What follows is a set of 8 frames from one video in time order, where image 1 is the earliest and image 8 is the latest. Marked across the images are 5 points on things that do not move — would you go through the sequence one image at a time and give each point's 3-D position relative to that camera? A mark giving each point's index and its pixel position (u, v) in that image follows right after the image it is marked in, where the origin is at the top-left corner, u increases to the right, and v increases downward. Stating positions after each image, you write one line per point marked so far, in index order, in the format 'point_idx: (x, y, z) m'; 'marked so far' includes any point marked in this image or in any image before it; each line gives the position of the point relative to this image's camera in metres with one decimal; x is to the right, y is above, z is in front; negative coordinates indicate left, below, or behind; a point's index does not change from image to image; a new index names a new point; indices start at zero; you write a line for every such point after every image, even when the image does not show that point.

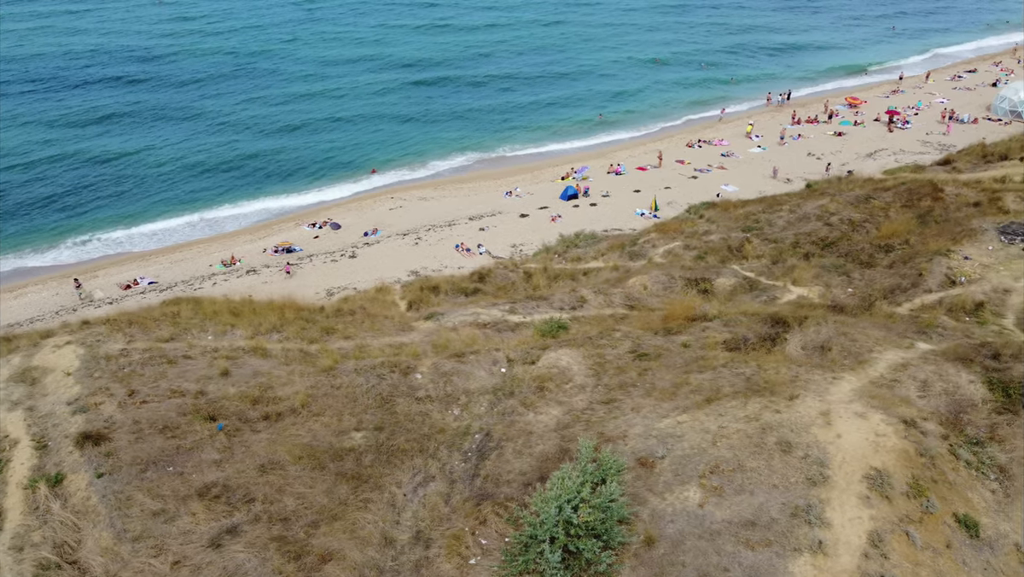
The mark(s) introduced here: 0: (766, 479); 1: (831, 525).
0: (+4.4, -3.3, +11.2) m
1: (+5.0, -3.7, +10.2) m
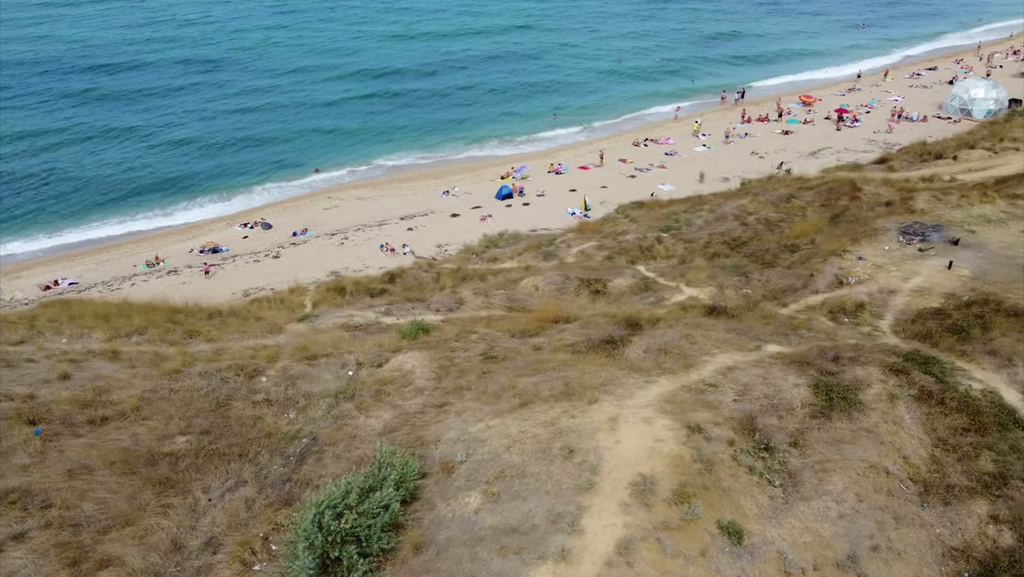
0: (+0.5, -3.4, +11.1) m
1: (+1.1, -3.8, +10.1) m
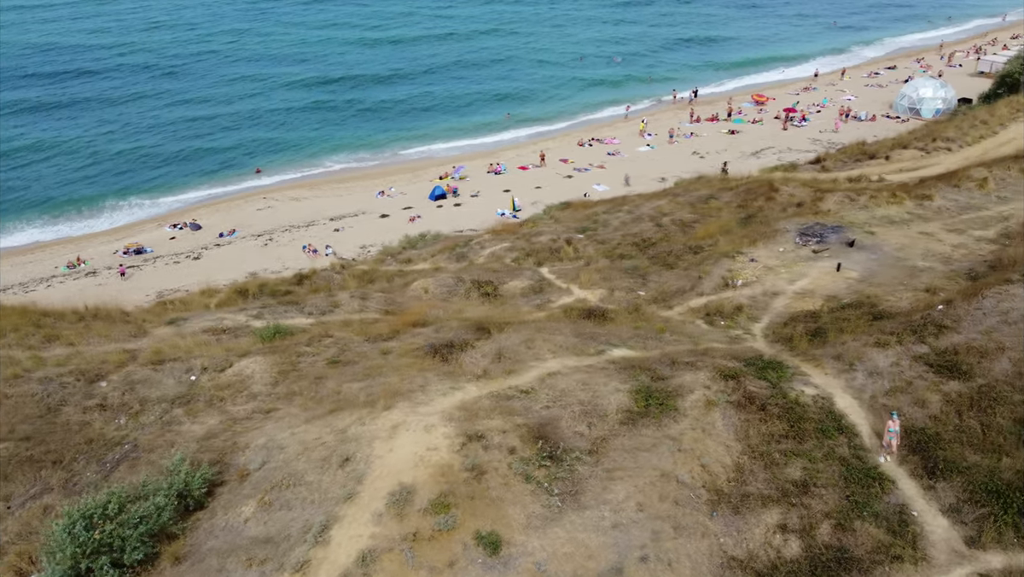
0: (-3.4, -3.5, +10.9) m
1: (-2.8, -3.9, +9.9) m
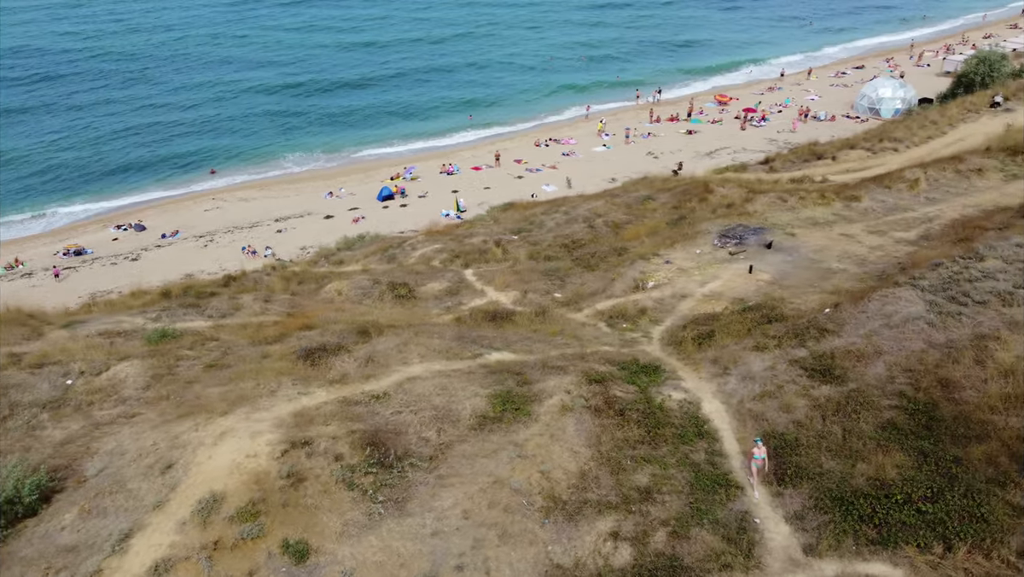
0: (-6.5, -3.6, +10.8) m
1: (-5.9, -4.0, +9.8) m
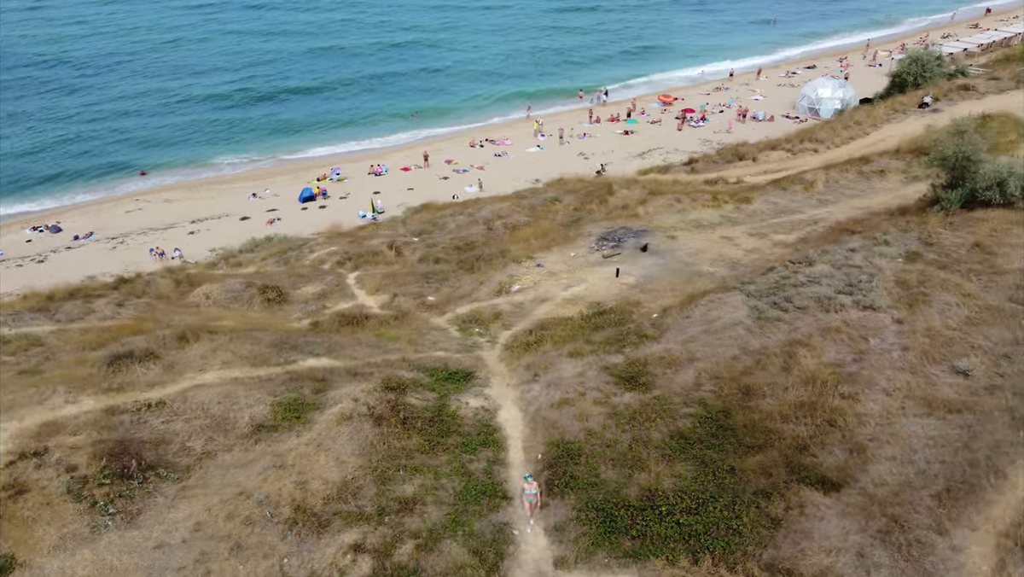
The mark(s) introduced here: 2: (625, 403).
0: (-10.9, -3.7, +10.6) m
1: (-10.4, -4.1, +9.6) m
2: (+2.5, -2.5, +14.1) m
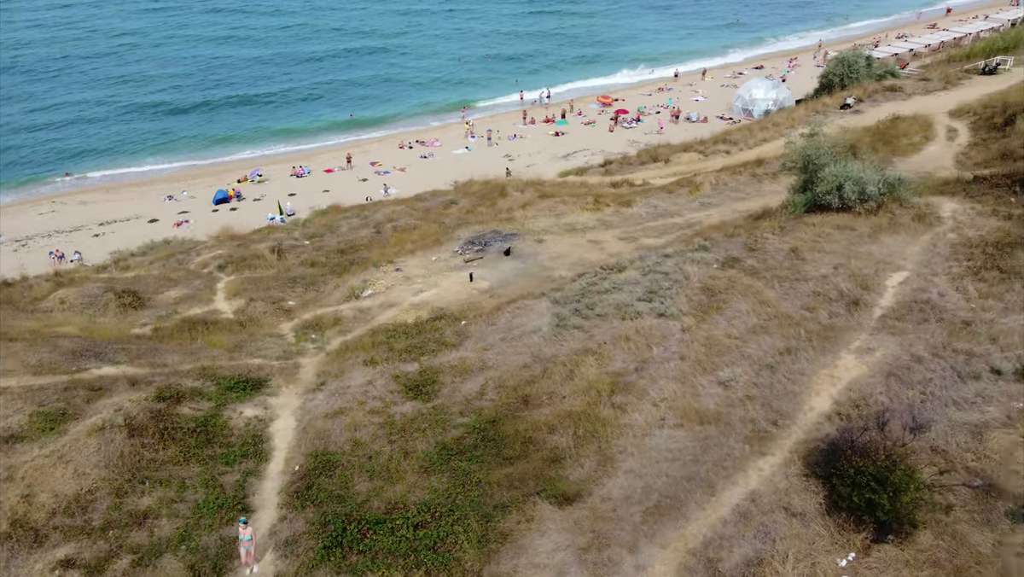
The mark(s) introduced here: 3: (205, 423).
0: (-15.8, -3.9, +10.3) m
1: (-15.2, -4.3, +9.3) m
2: (-2.4, -2.7, +13.9) m
3: (-6.4, -2.8, +13.6) m
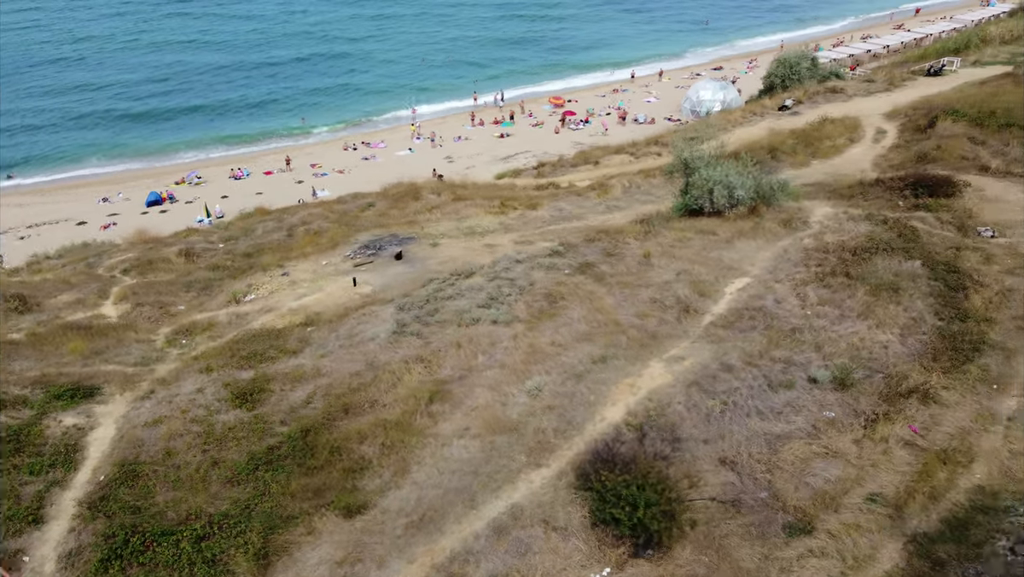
0: (-19.6, -4.0, +10.2) m
1: (-19.0, -4.4, +9.2) m
2: (-6.1, -2.8, +13.7) m
3: (-10.2, -3.0, +13.4) m
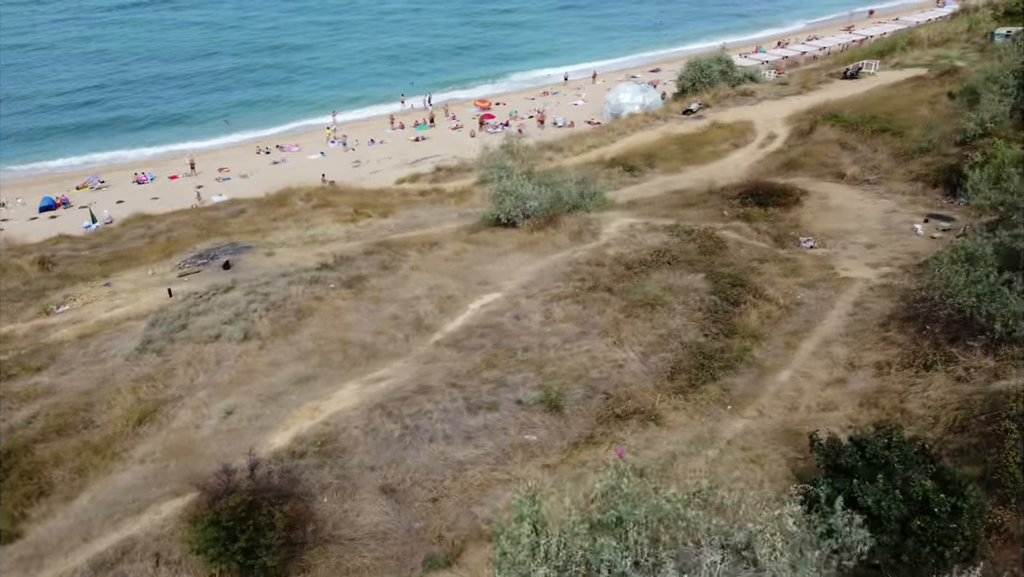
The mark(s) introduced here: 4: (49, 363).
0: (-25.3, -4.3, +9.8) m
1: (-24.7, -4.8, +8.8) m
2: (-11.9, -3.2, +13.3) m
3: (-15.9, -3.3, +13.0) m
4: (-10.7, -1.8, +15.0) m
